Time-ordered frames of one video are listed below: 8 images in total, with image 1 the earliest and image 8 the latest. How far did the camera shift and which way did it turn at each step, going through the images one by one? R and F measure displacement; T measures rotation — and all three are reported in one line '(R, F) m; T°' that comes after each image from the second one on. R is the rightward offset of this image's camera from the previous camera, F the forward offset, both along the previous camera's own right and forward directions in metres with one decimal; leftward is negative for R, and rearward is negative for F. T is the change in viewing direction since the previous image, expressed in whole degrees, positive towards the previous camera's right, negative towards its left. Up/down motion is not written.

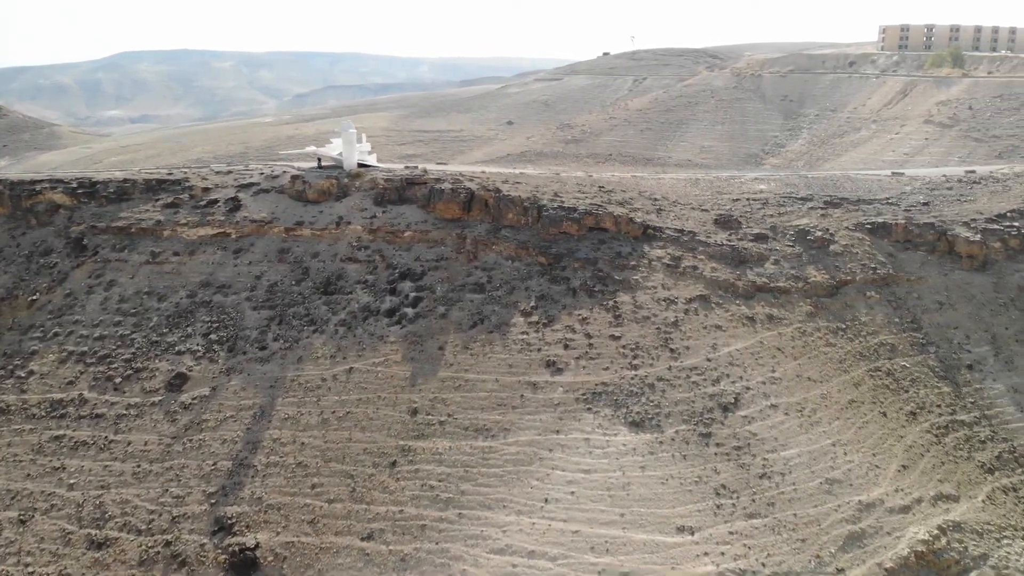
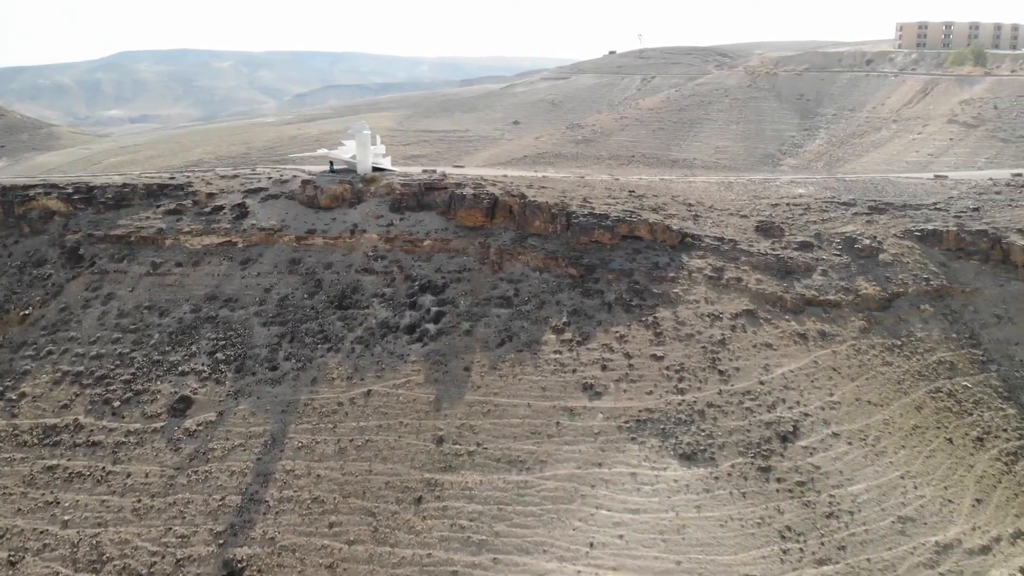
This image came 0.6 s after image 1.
(-0.5, +1.4) m; 0°
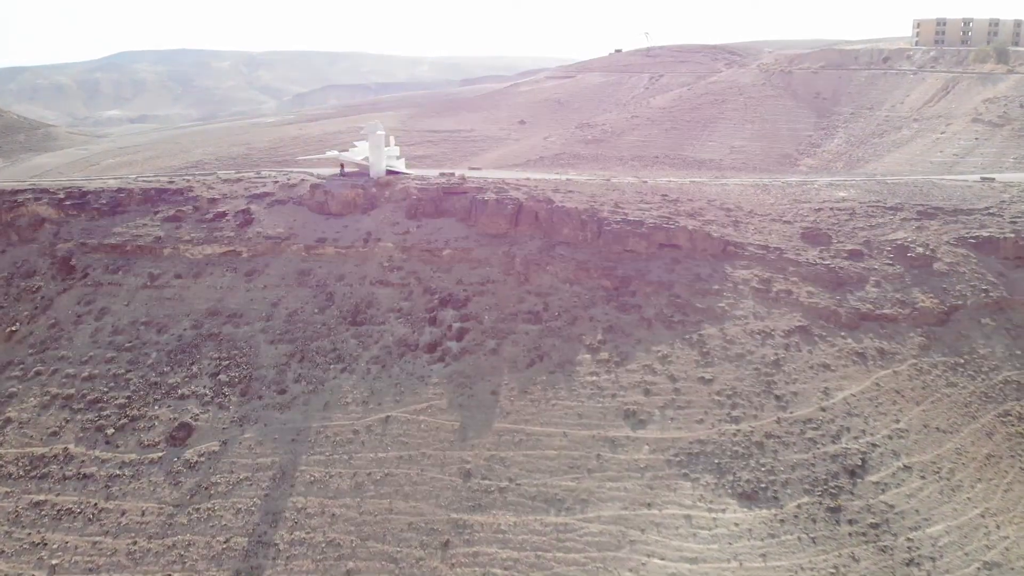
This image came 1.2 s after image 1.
(-0.5, +1.4) m; 0°
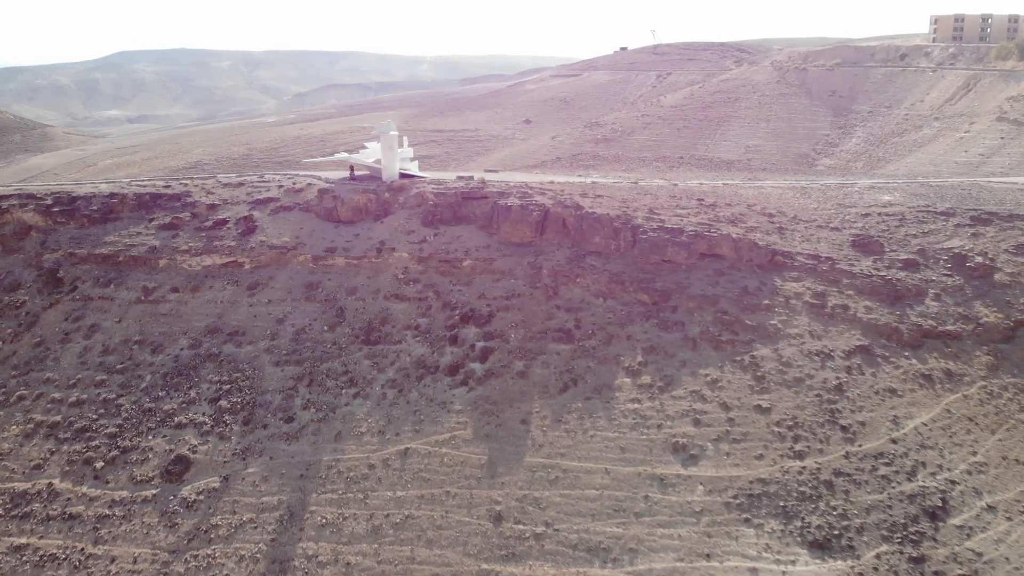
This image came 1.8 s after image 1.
(-0.4, +1.4) m; 0°
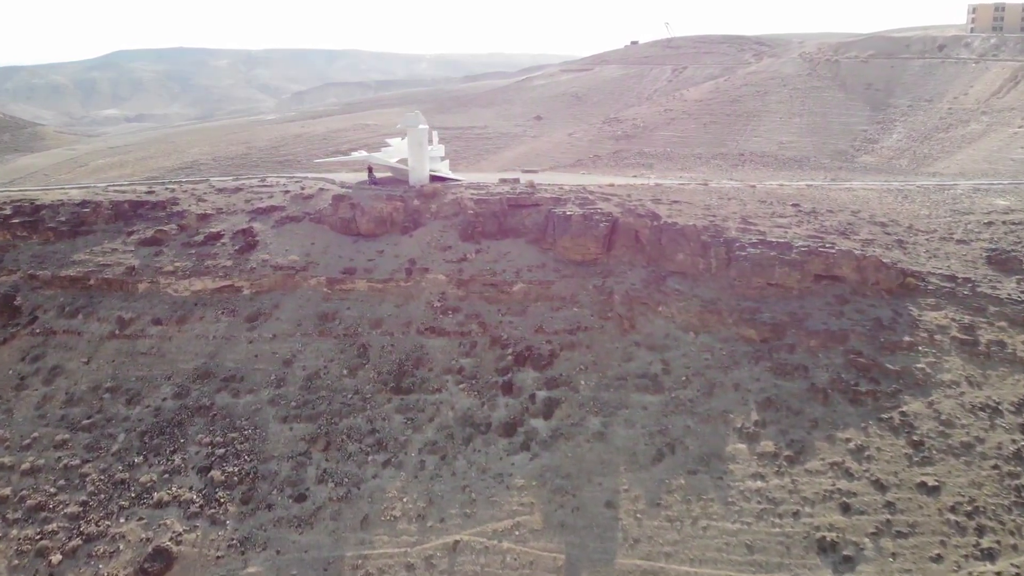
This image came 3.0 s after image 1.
(-0.8, +3.0) m; 0°
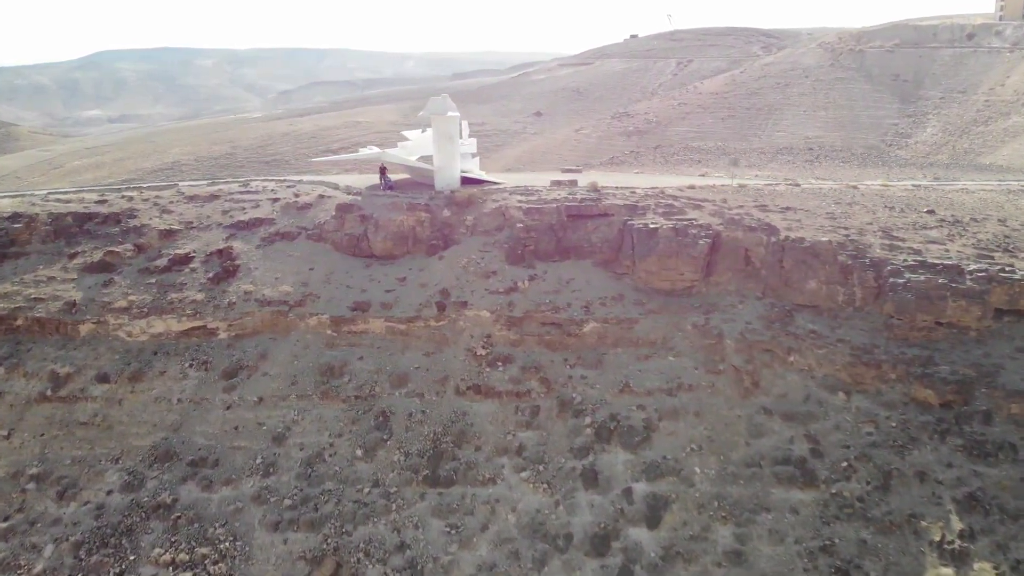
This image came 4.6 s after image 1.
(-0.8, +3.3) m; +1°
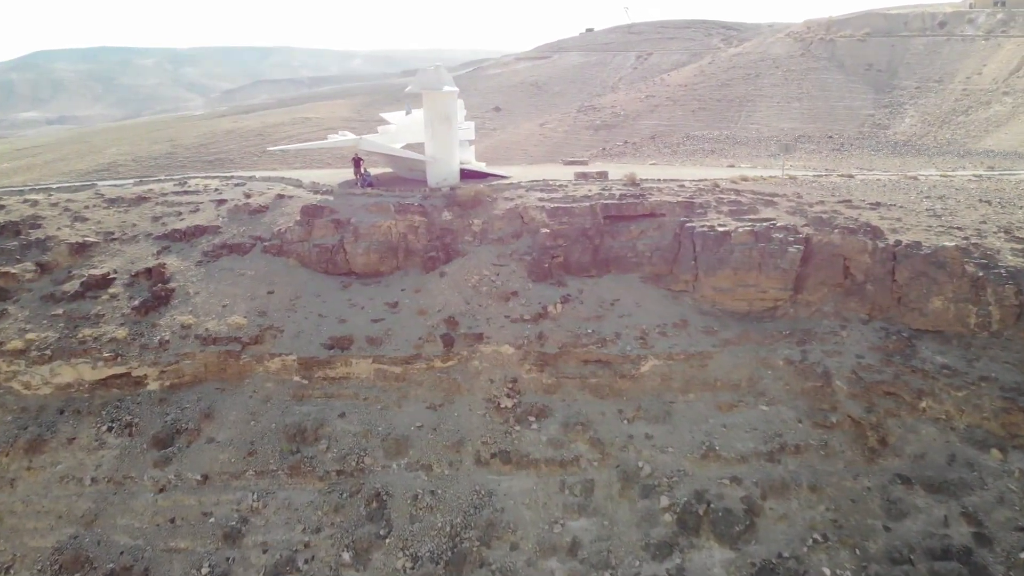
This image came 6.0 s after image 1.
(-0.6, +2.4) m; +3°
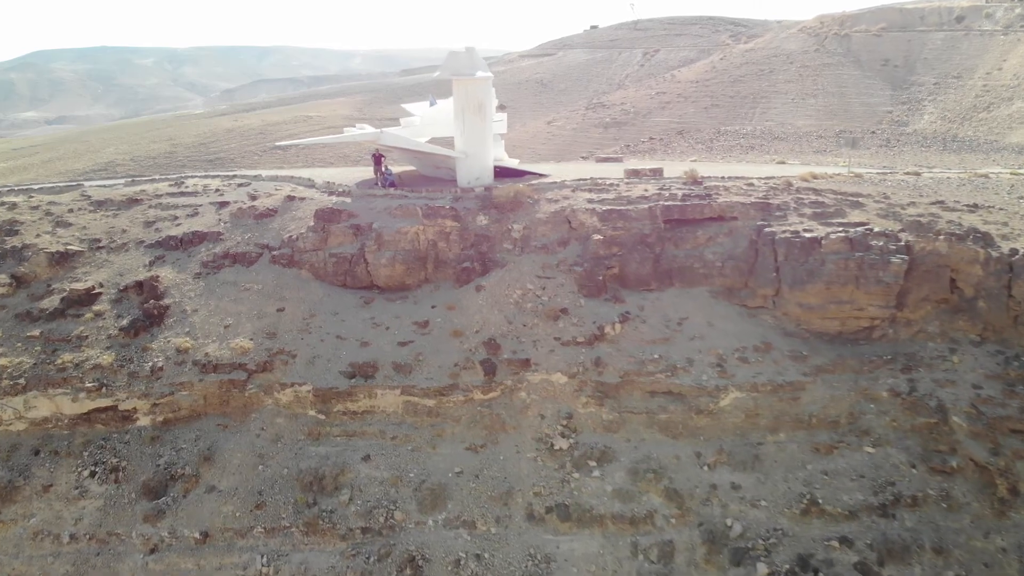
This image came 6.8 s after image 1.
(-0.3, +1.1) m; 0°
